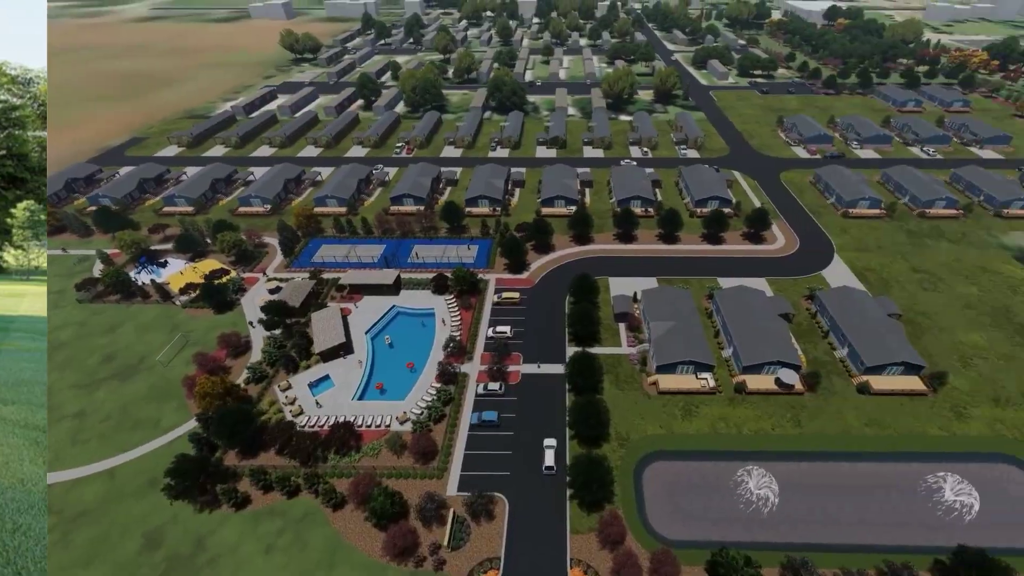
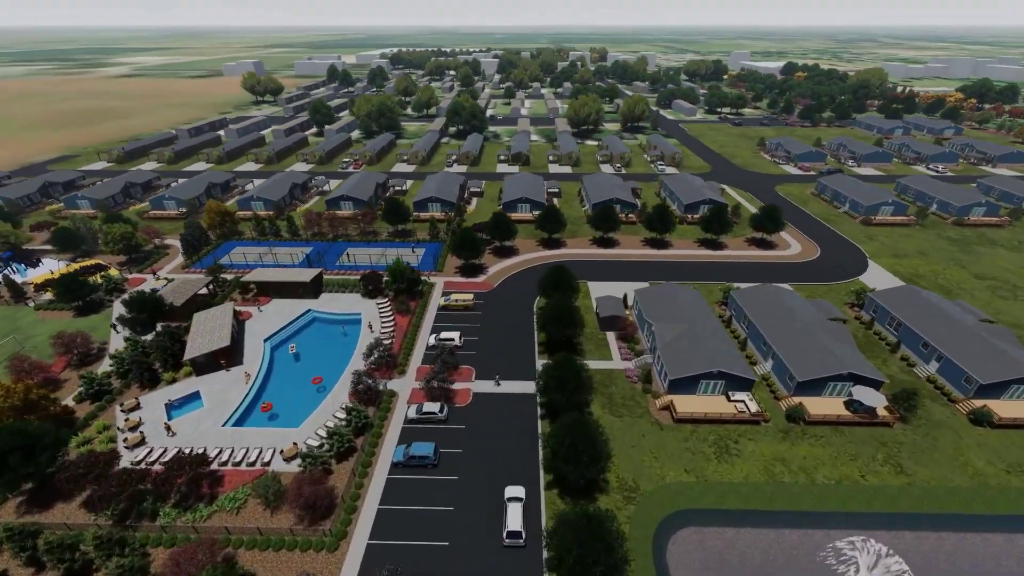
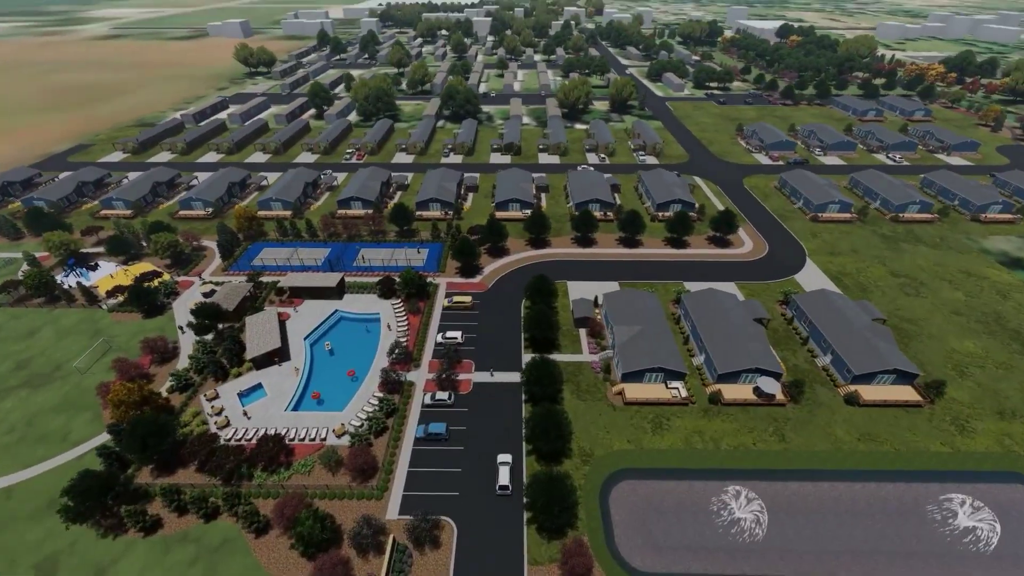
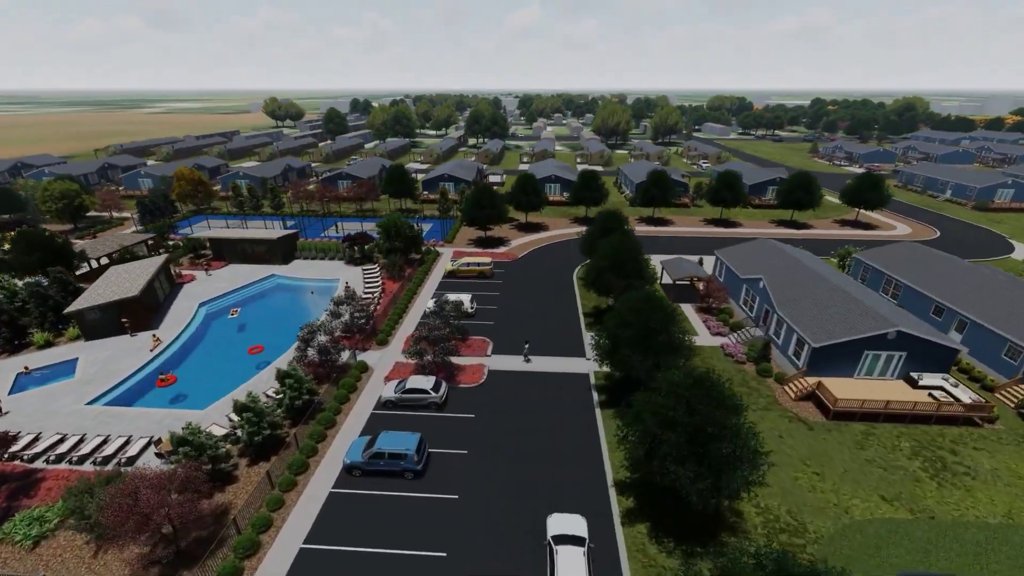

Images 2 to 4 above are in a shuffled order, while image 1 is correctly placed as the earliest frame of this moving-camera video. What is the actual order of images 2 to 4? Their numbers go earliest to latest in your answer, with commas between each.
3, 2, 4
